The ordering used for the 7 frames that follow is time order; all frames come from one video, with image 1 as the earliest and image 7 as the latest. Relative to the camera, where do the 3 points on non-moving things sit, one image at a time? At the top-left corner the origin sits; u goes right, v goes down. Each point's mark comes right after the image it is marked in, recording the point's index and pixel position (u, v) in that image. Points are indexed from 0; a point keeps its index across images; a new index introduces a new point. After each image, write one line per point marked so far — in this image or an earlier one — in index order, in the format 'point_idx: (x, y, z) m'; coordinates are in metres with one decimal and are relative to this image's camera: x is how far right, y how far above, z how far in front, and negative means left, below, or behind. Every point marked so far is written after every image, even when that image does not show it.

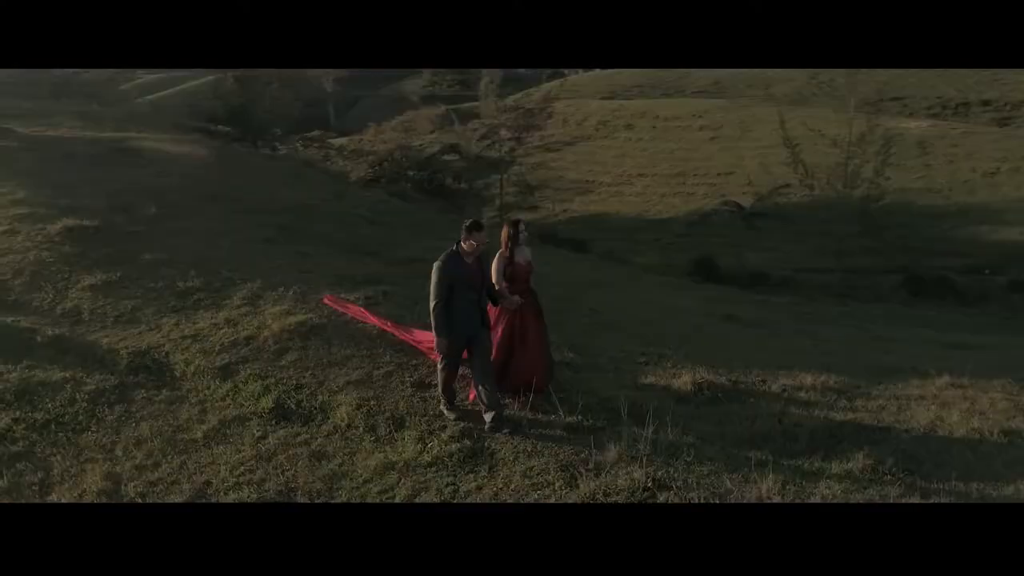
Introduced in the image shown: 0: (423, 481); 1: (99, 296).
0: (-0.9, -1.9, +7.0) m
1: (-7.0, -0.1, +12.0) m
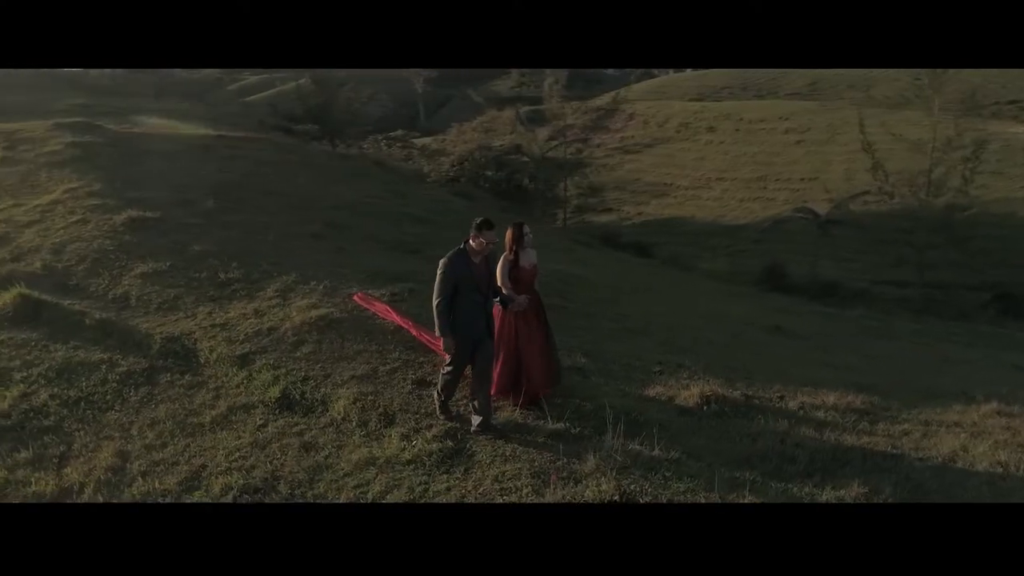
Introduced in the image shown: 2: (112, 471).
0: (-1.2, -1.9, +7.1) m
1: (-6.6, +0.1, +12.7) m
2: (-4.5, -2.1, +7.9) m
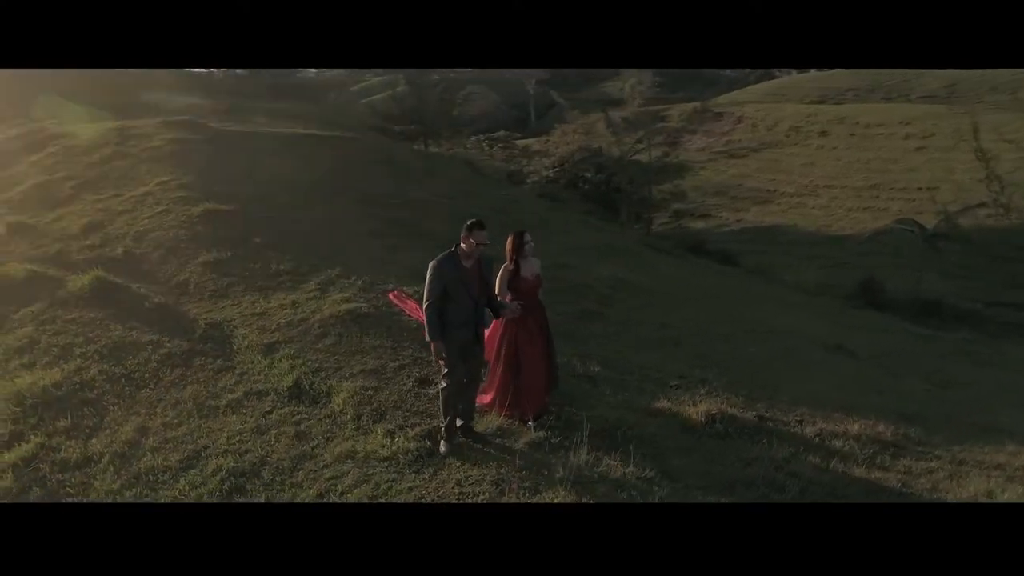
0: (-1.5, -1.9, +7.2) m
1: (-5.9, +0.3, +13.6) m
2: (-4.7, -1.9, +8.6) m
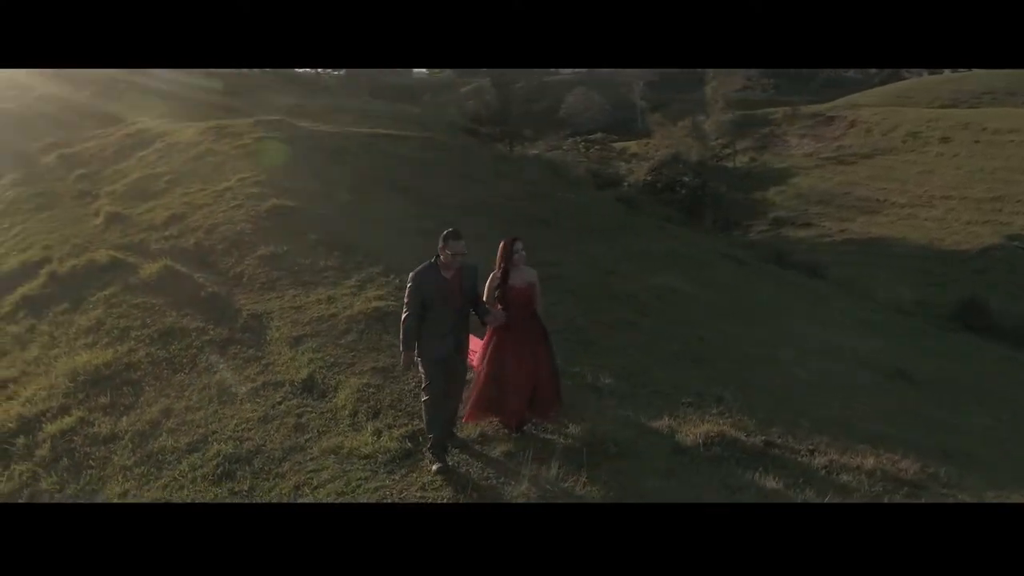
0: (-1.7, -1.9, +7.3) m
1: (-5.1, +0.5, +14.3) m
2: (-4.7, -1.8, +9.2) m
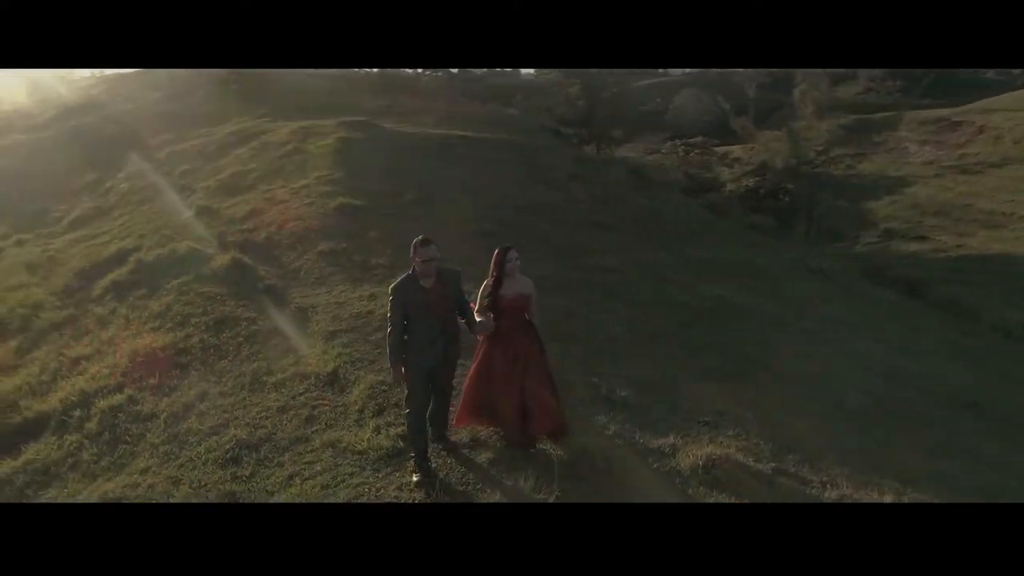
0: (-1.9, -1.9, +7.5) m
1: (-4.1, +0.6, +14.9) m
2: (-4.5, -1.6, +9.8) m
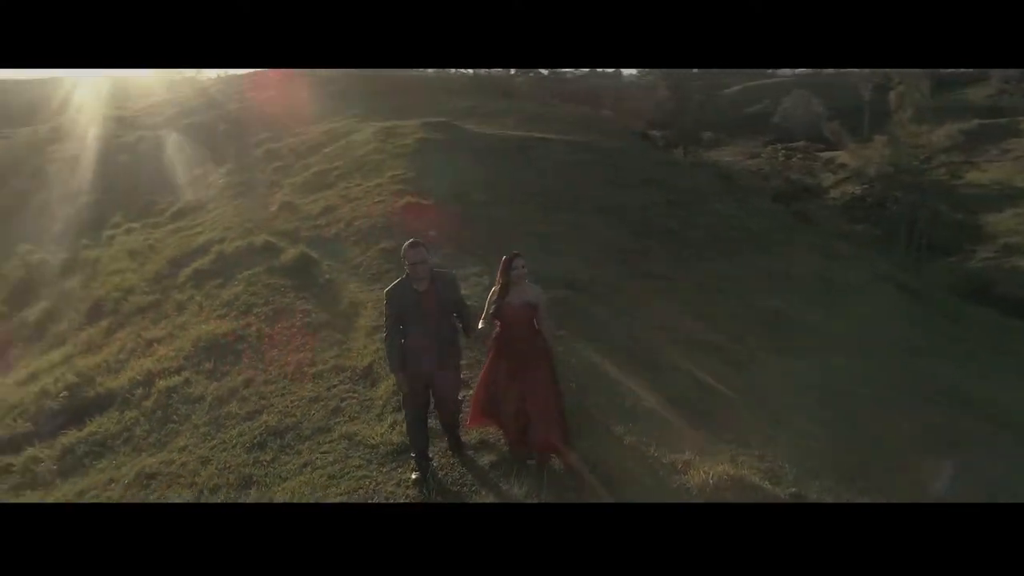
0: (-1.8, -1.9, +7.8) m
1: (-2.9, +0.7, +15.4) m
2: (-4.1, -1.5, +10.3) m
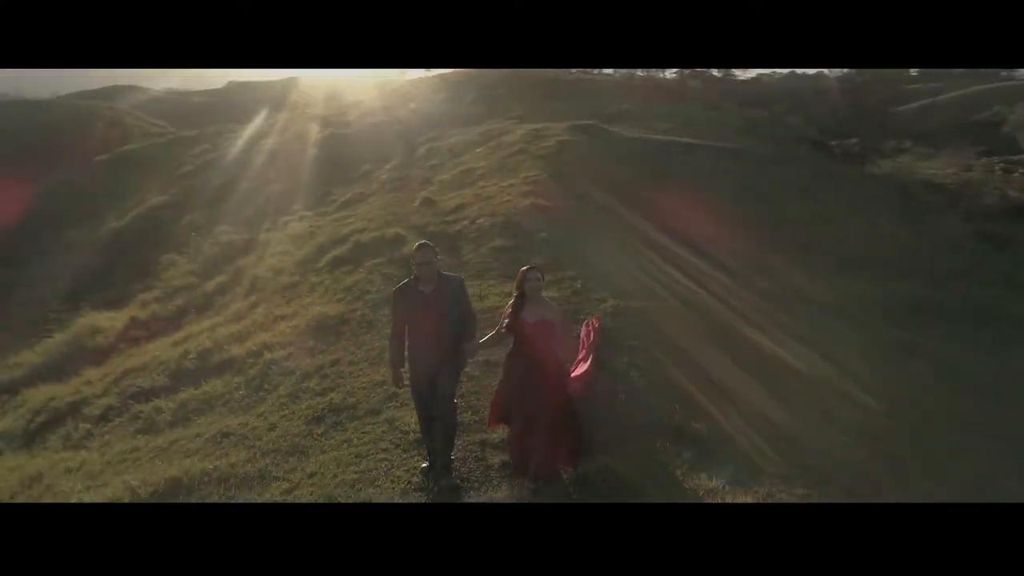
0: (-1.5, -1.8, +8.2) m
1: (-0.5, +0.7, +15.9) m
2: (-3.1, -1.3, +11.3) m
